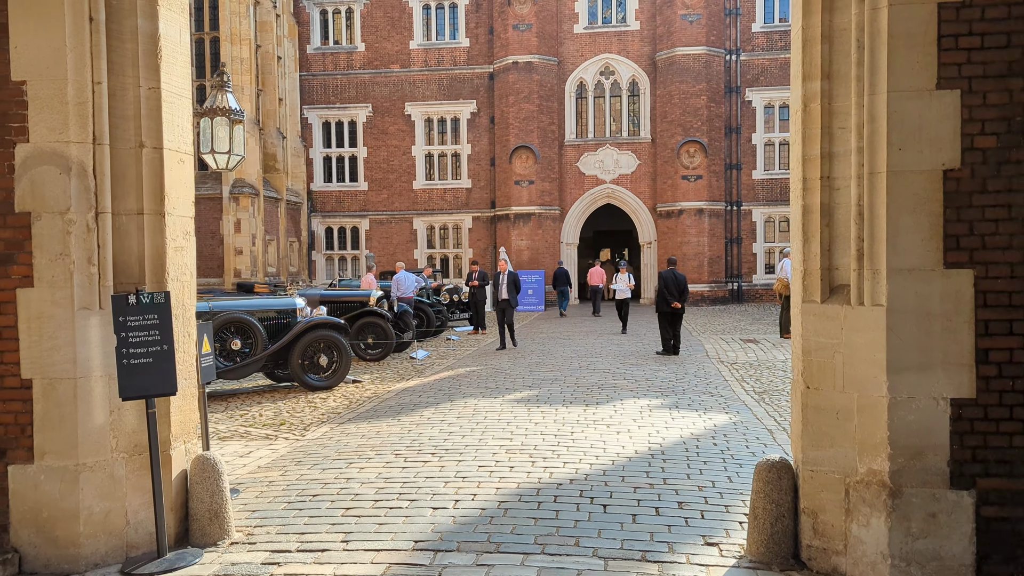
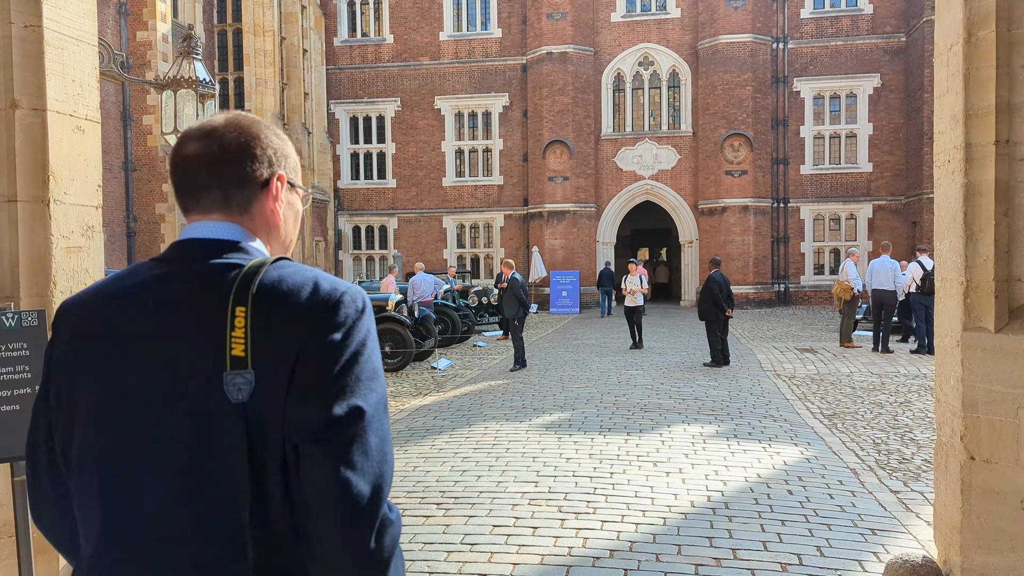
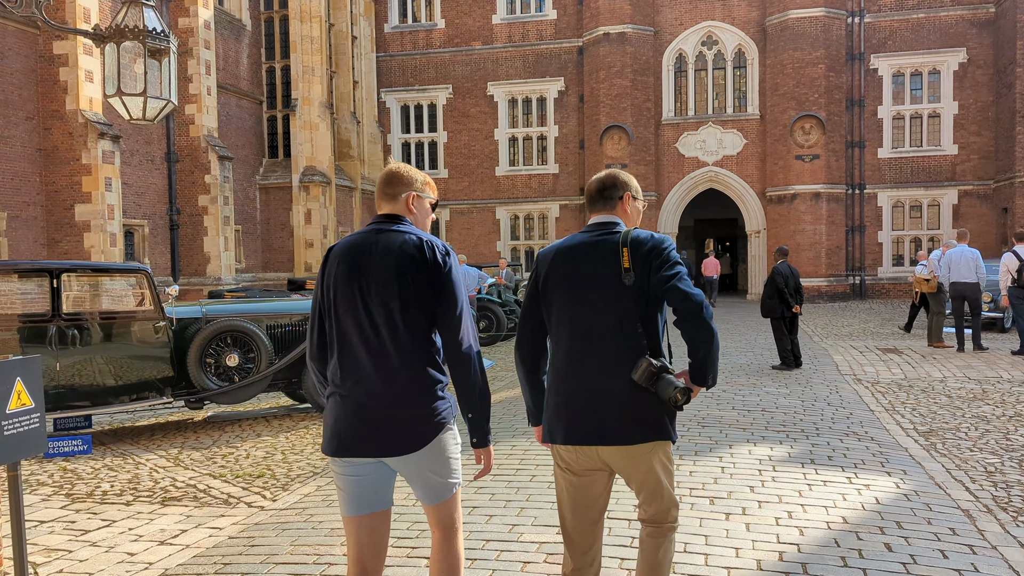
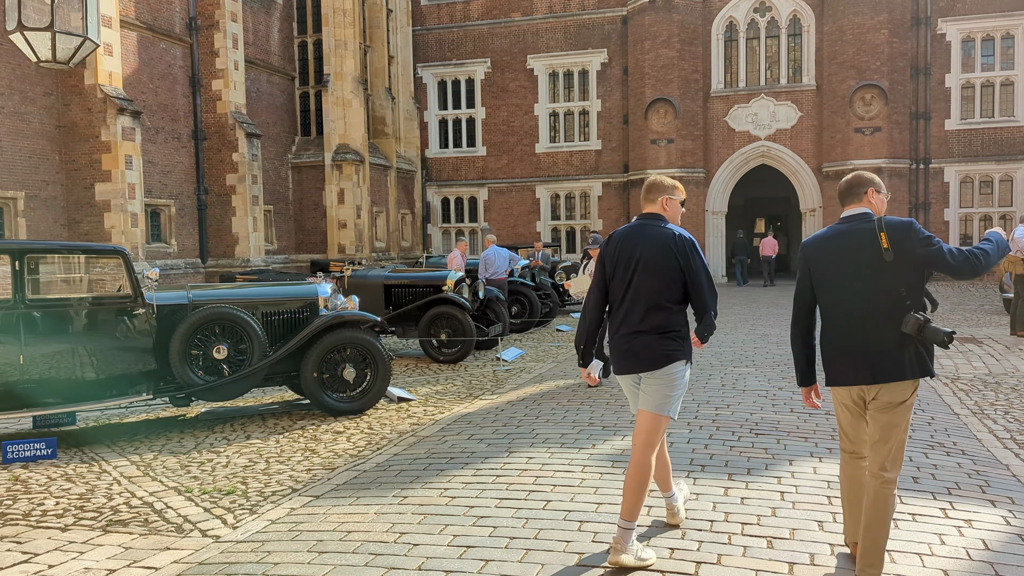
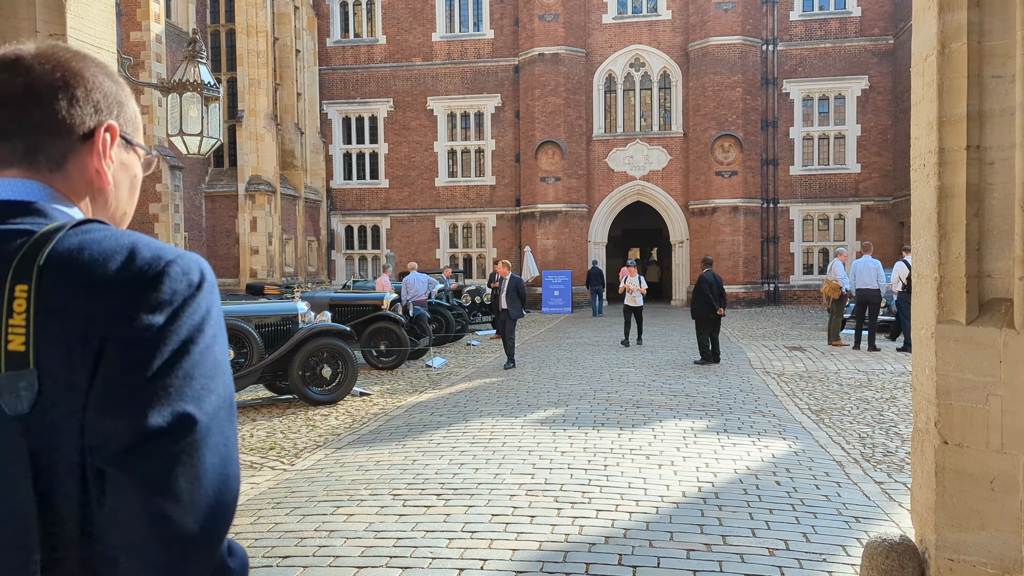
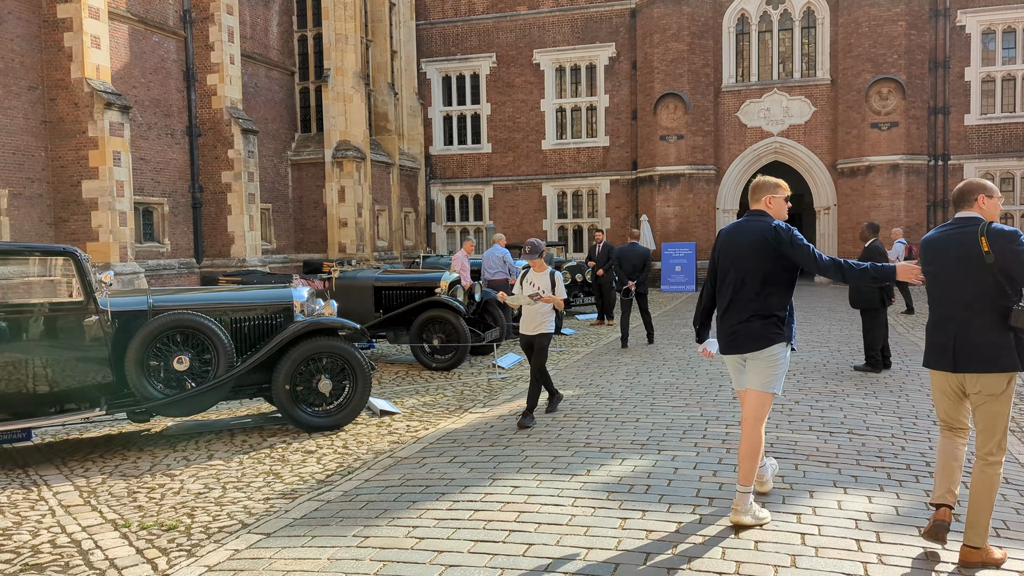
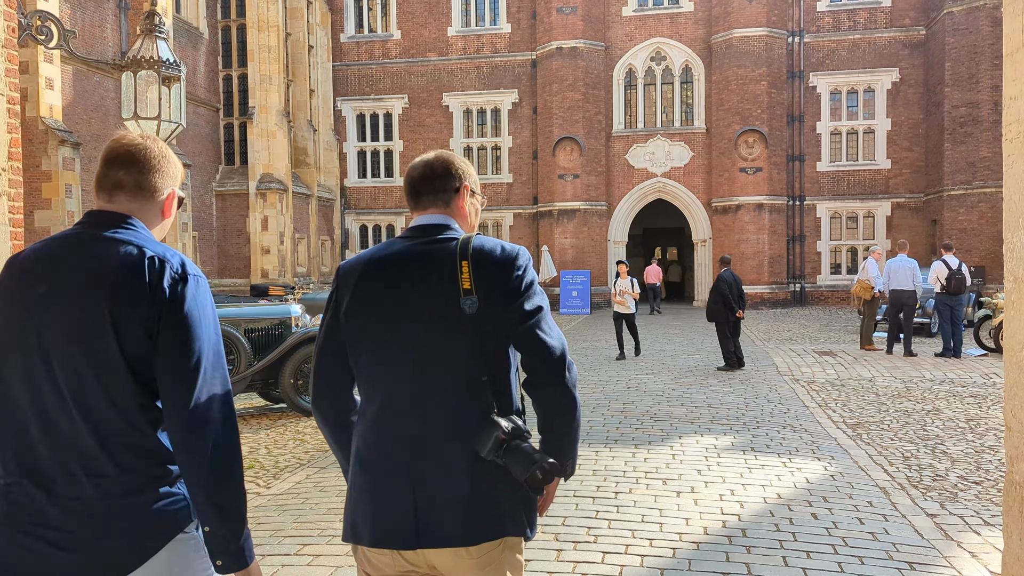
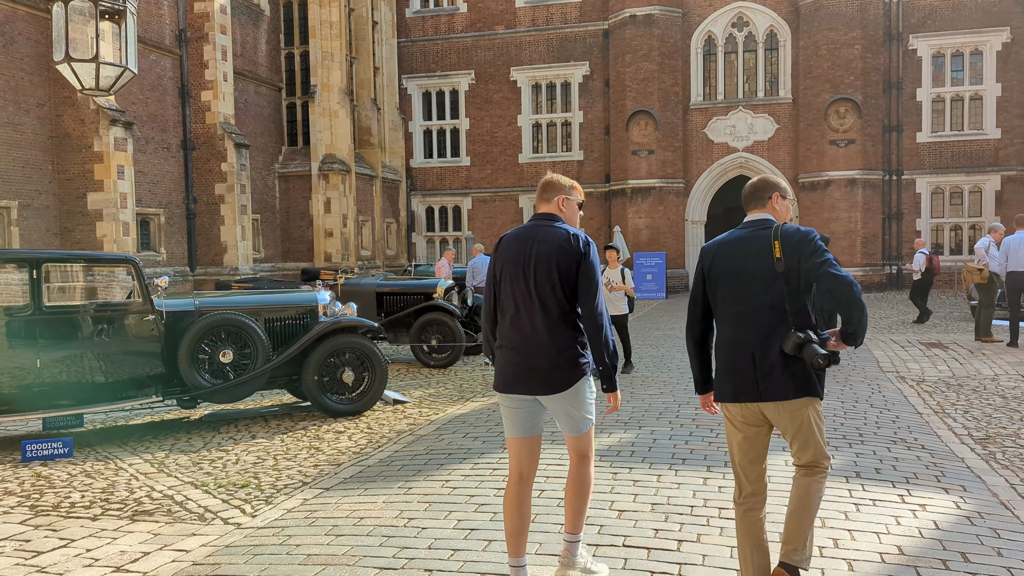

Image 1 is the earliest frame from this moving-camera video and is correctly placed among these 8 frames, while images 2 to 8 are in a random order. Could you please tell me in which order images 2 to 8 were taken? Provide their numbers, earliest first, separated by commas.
5, 2, 7, 3, 8, 4, 6
